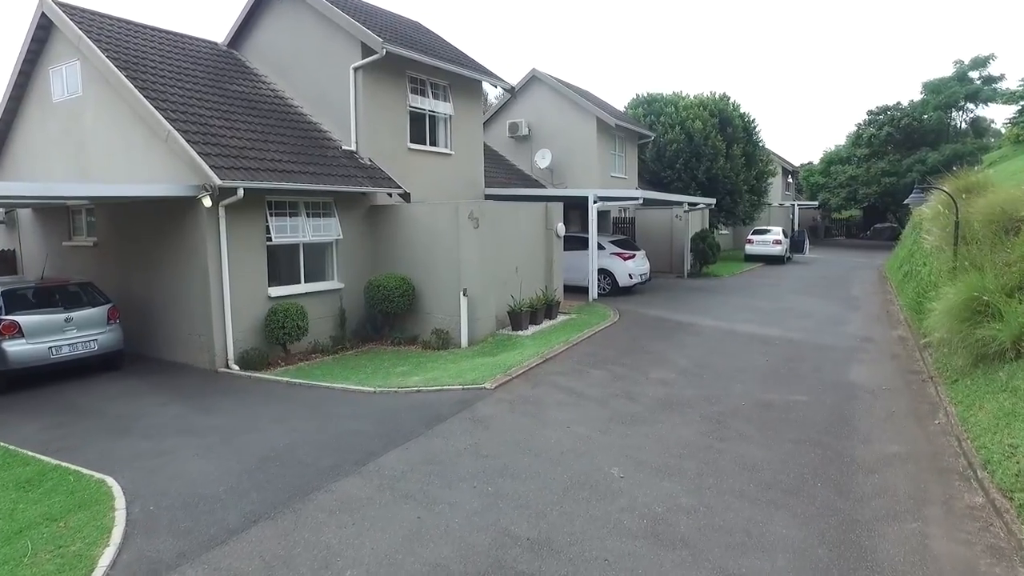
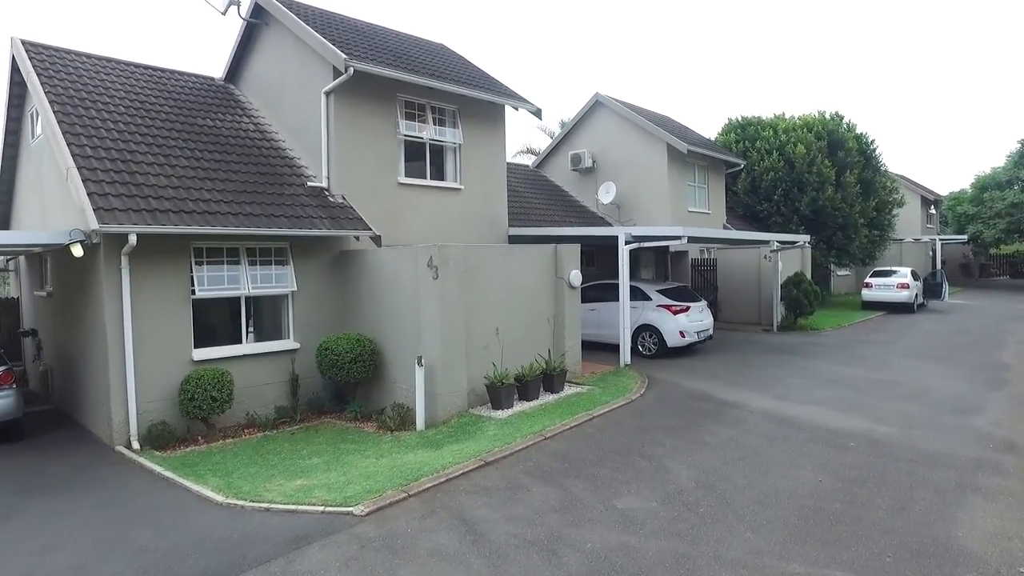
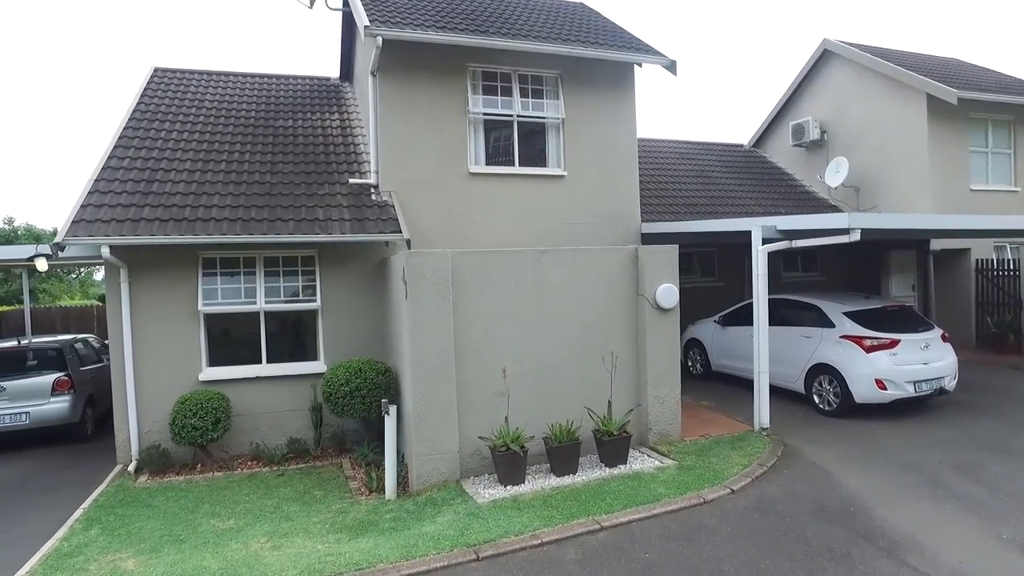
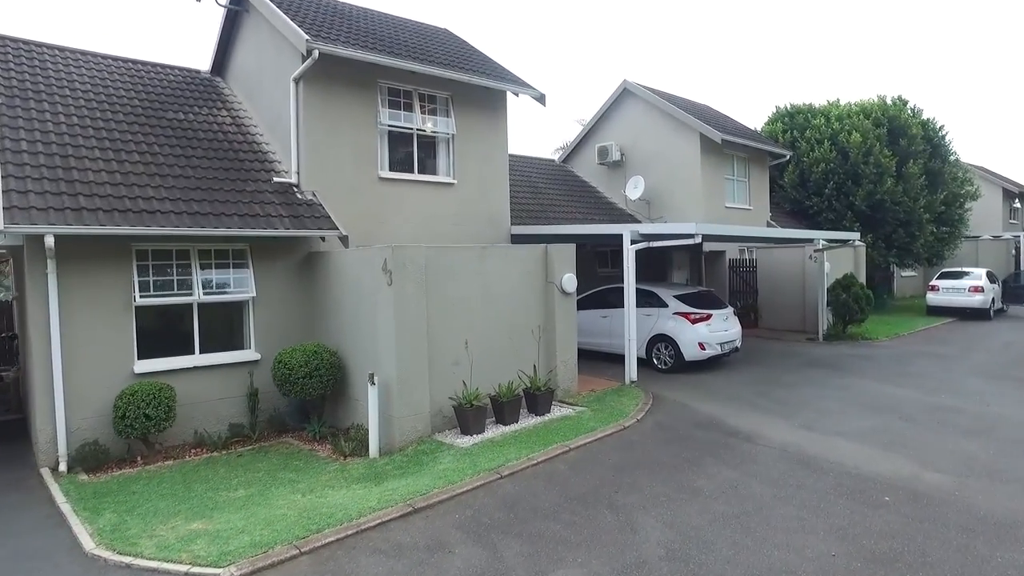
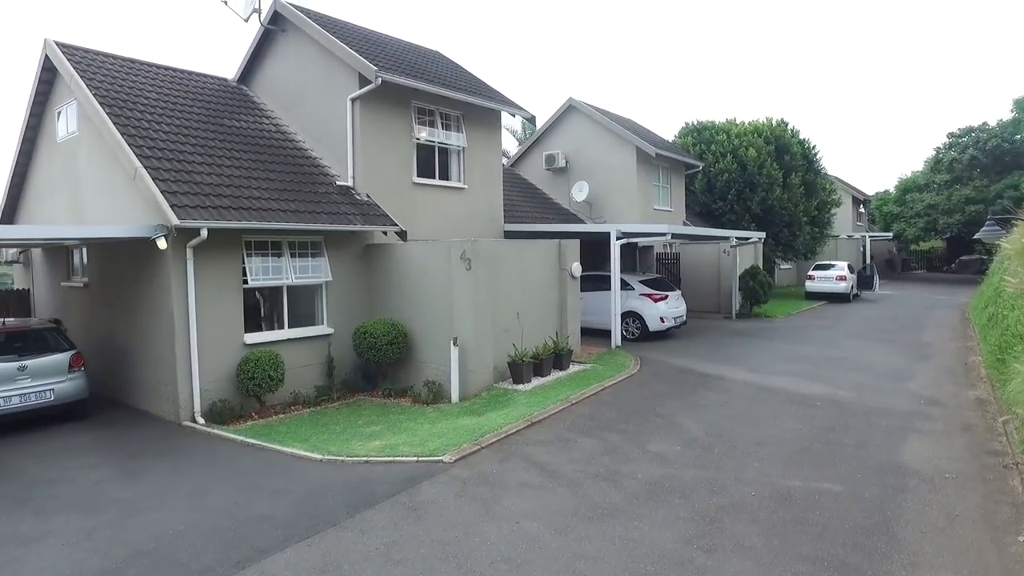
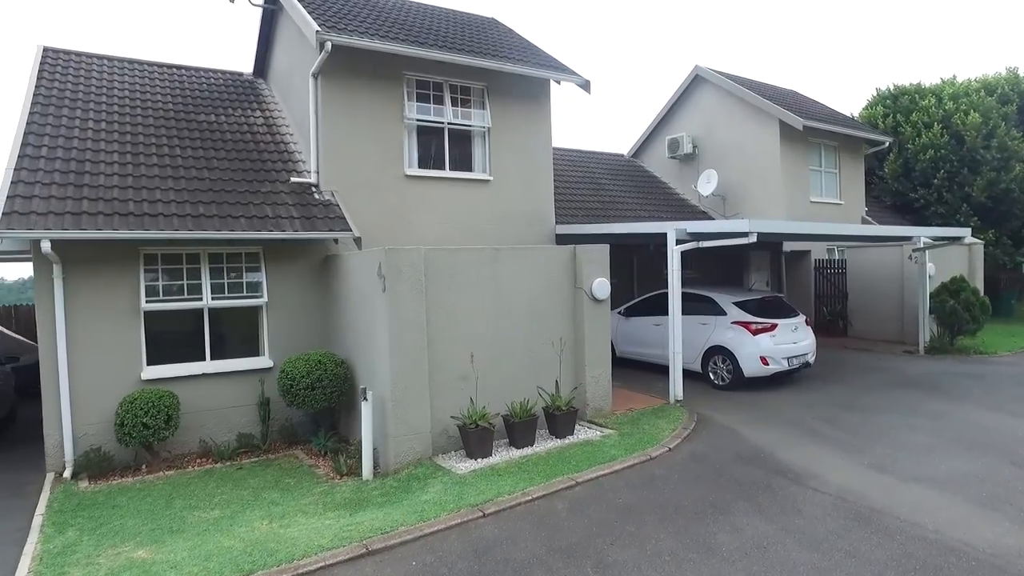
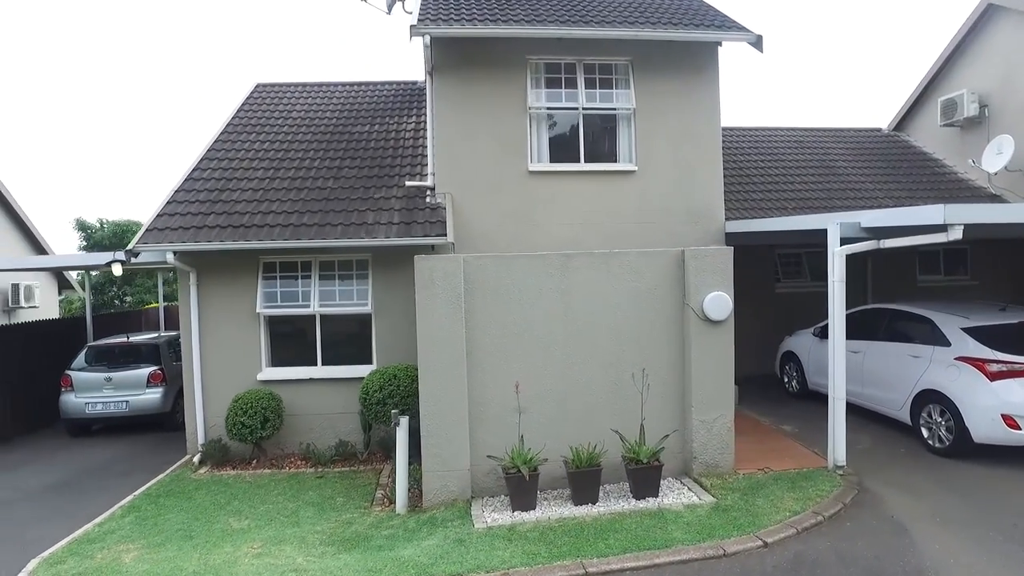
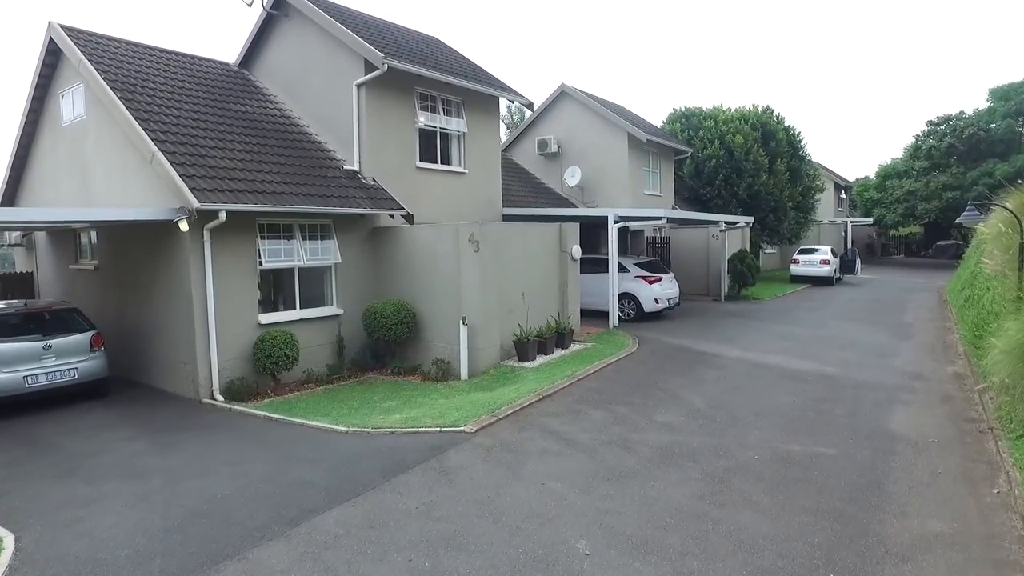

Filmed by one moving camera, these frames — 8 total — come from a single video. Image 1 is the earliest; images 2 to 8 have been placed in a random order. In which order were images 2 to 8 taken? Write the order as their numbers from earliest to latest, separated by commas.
8, 5, 2, 4, 6, 3, 7
